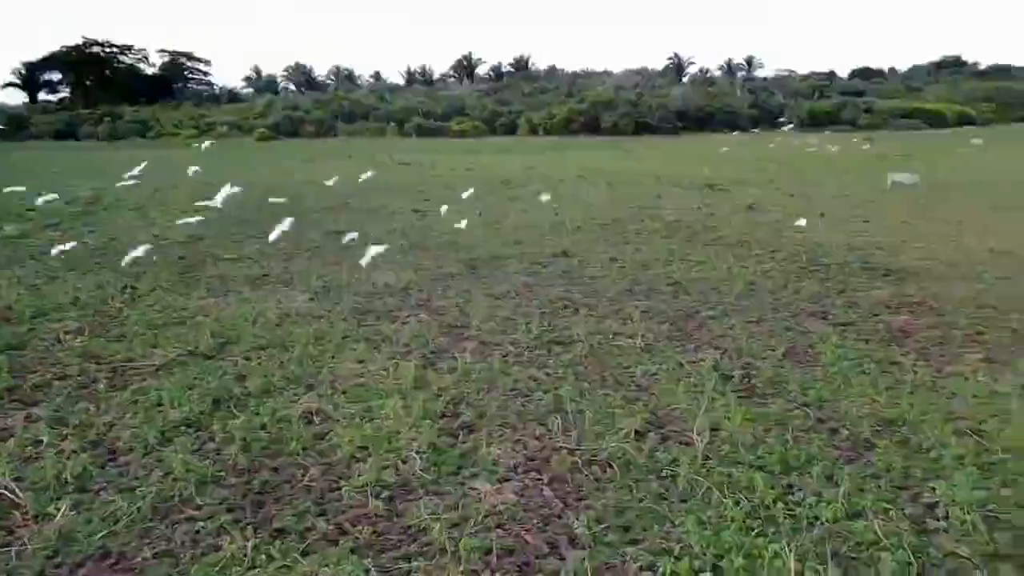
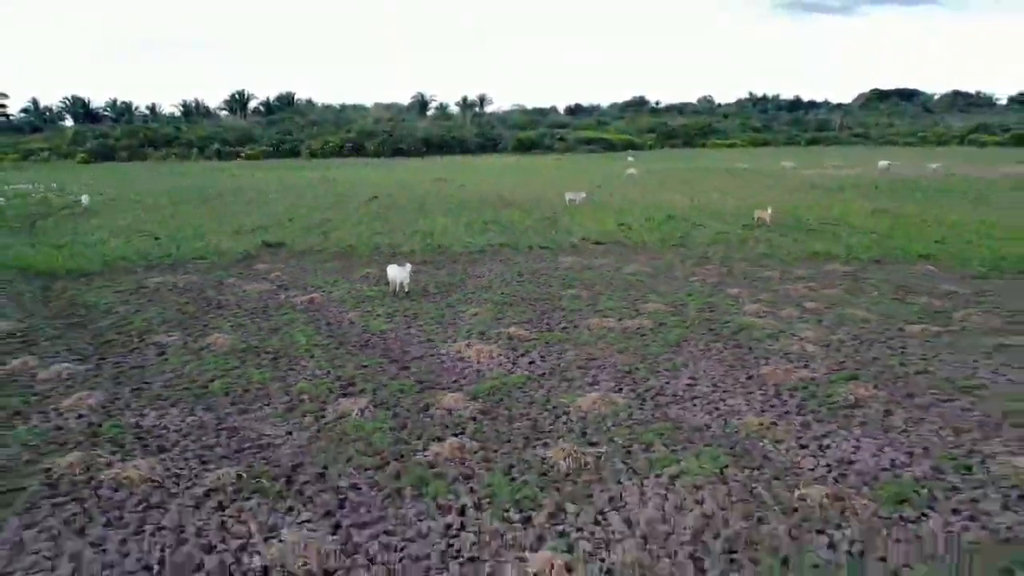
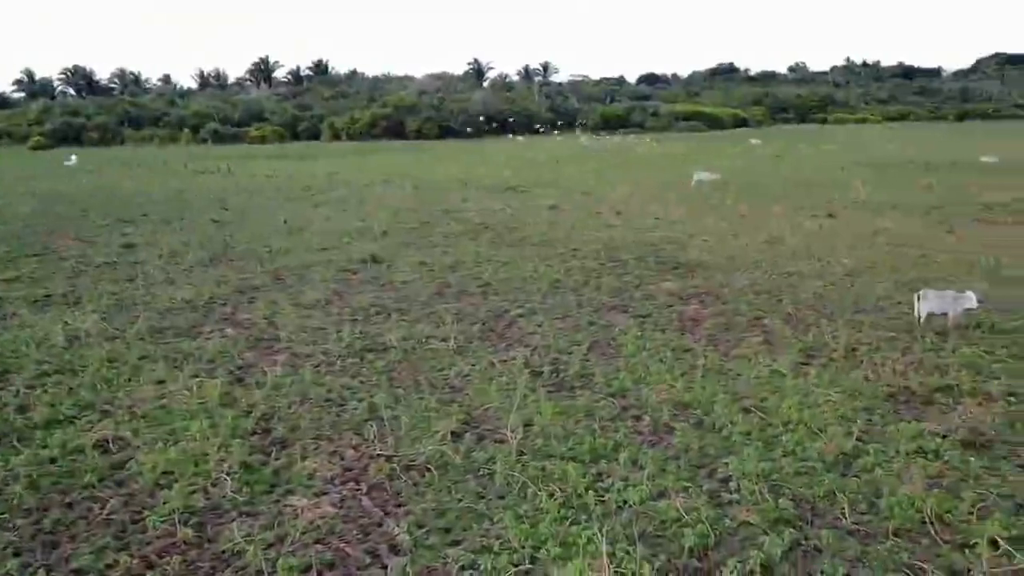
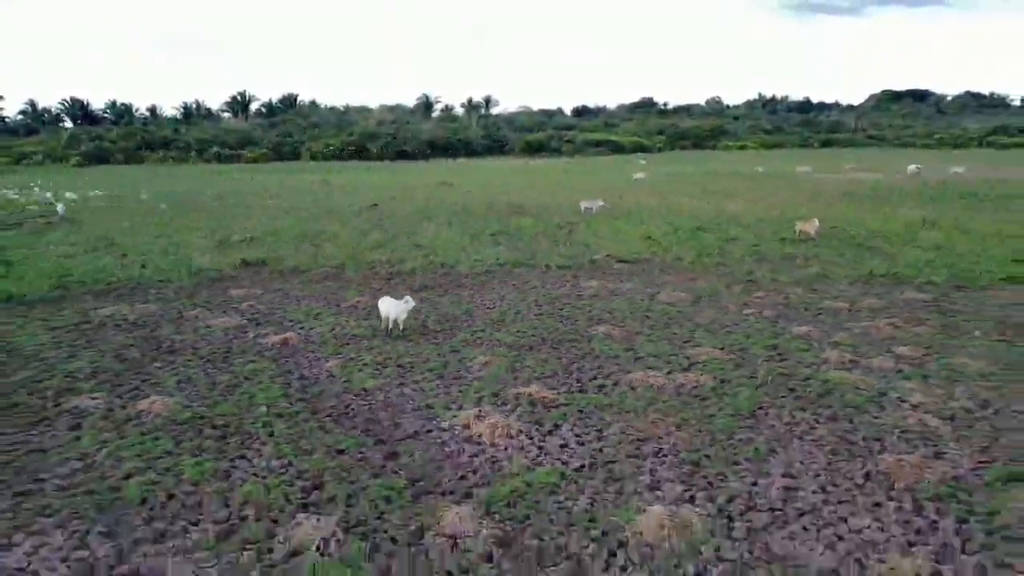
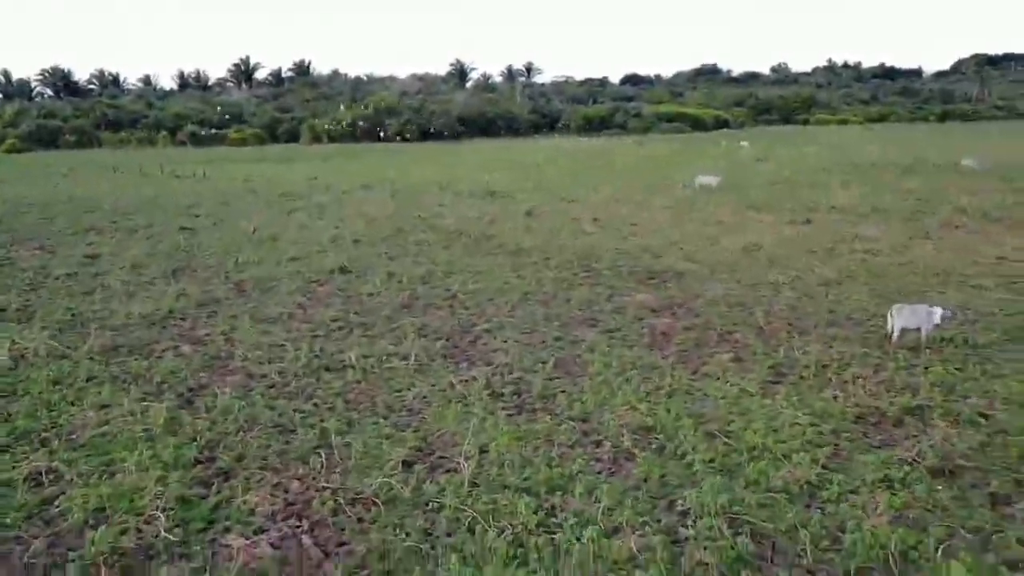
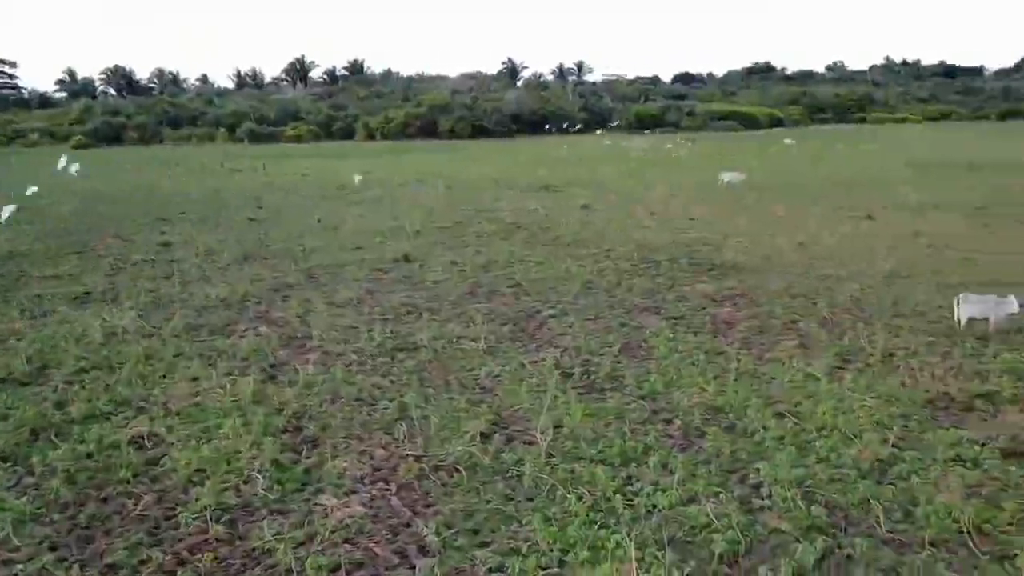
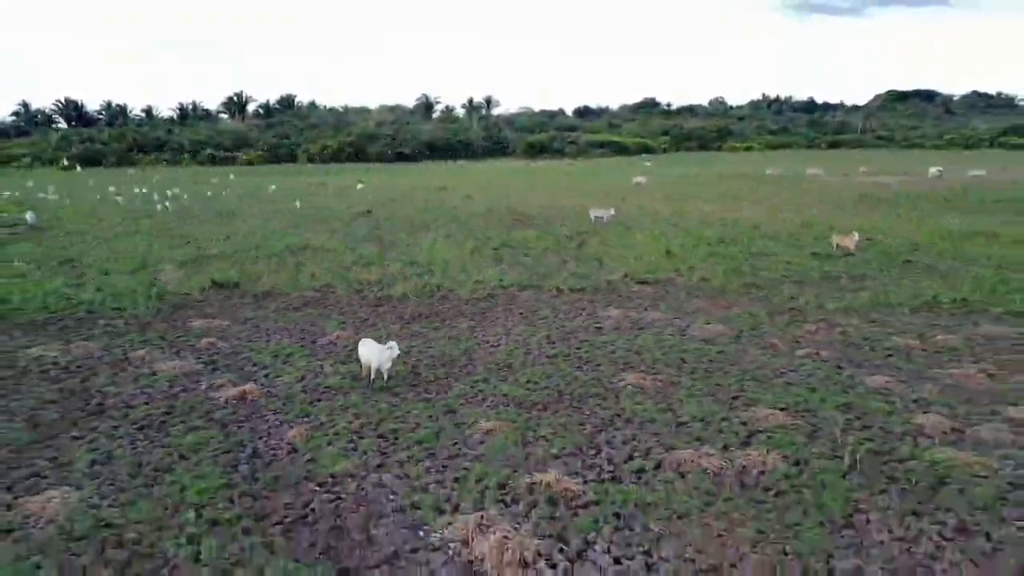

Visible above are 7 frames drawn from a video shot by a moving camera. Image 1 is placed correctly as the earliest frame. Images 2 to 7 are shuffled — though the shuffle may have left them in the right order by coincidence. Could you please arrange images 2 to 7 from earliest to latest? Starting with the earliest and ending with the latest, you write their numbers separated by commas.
6, 3, 5, 7, 4, 2
